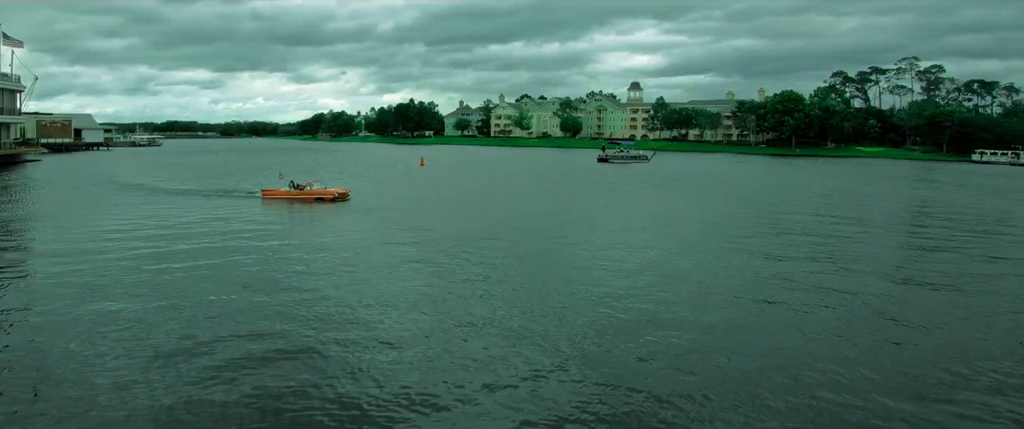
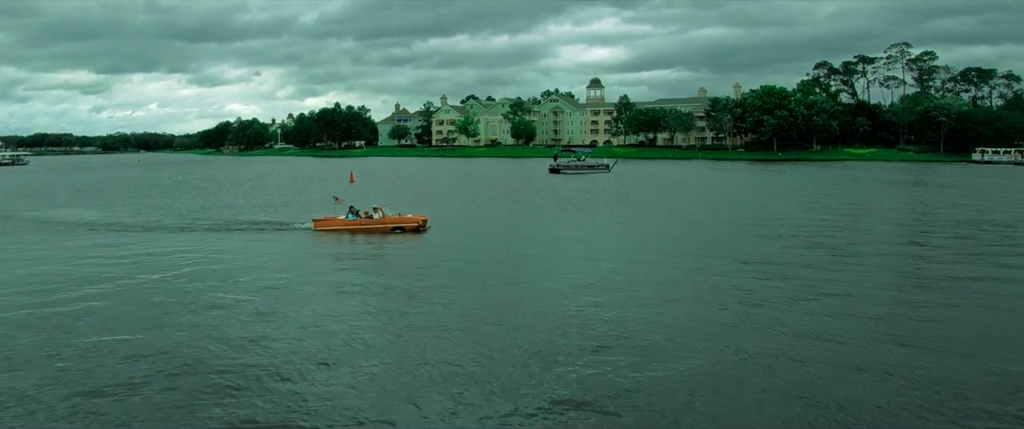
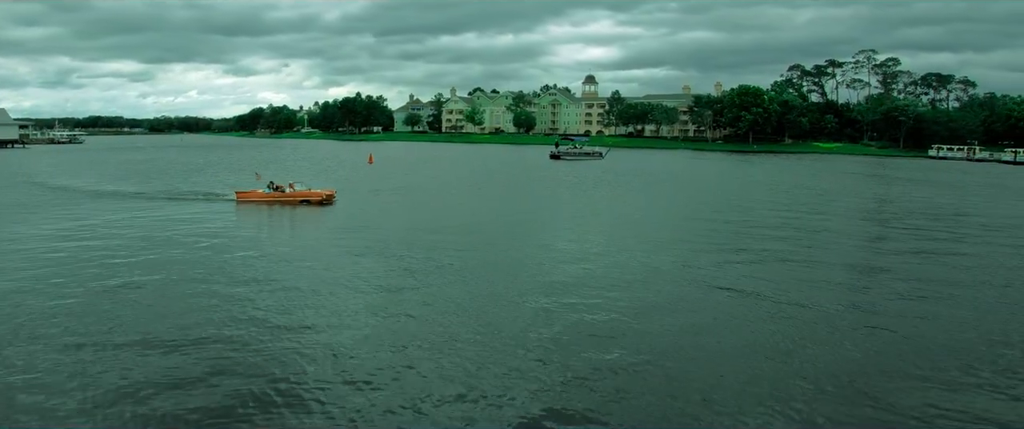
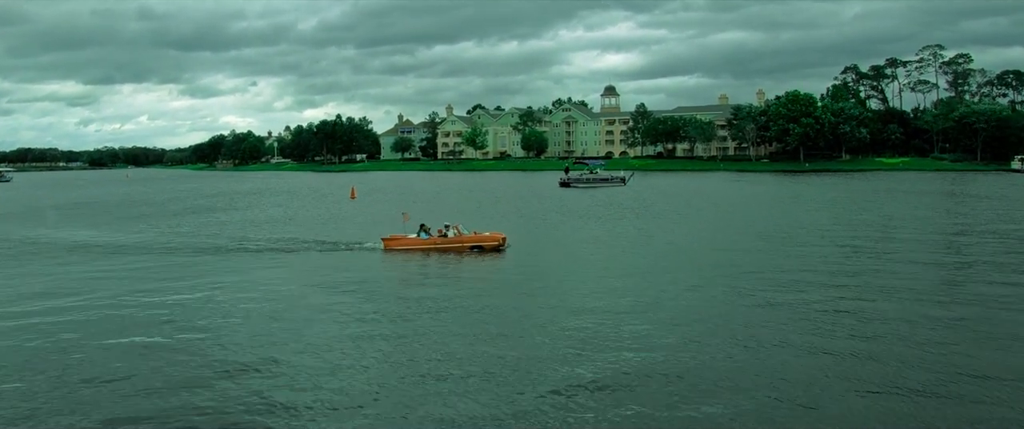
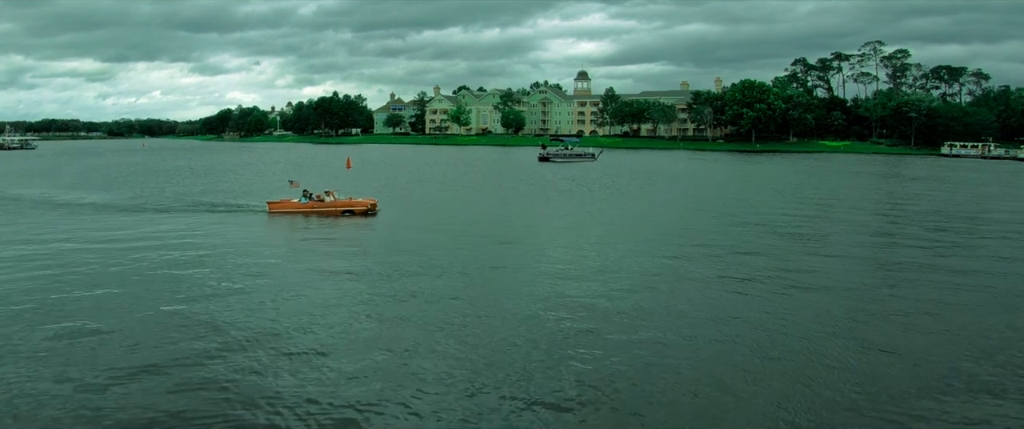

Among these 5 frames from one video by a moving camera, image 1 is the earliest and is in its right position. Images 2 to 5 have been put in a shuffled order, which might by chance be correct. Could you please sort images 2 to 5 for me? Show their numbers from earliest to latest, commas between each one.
3, 5, 2, 4
